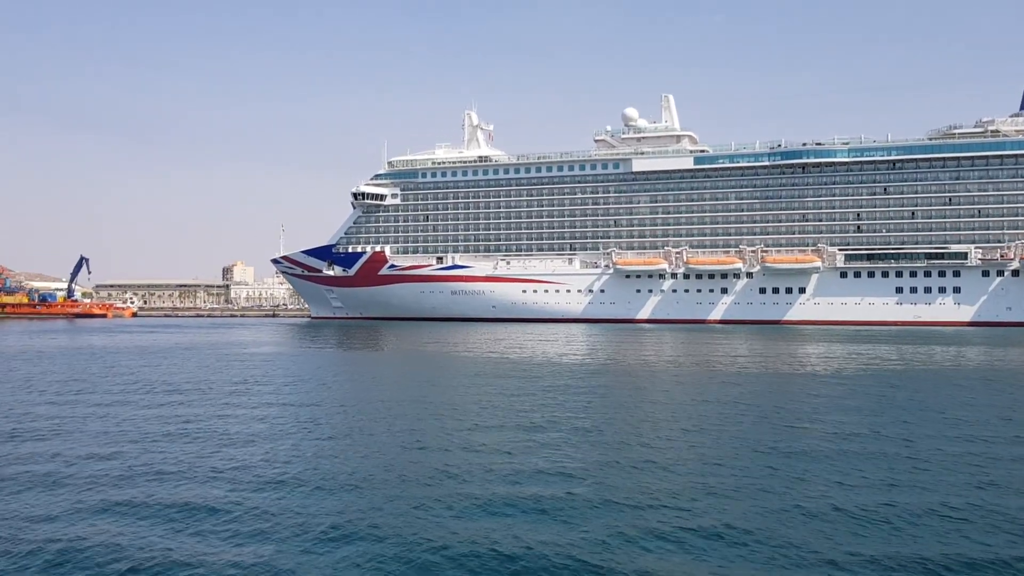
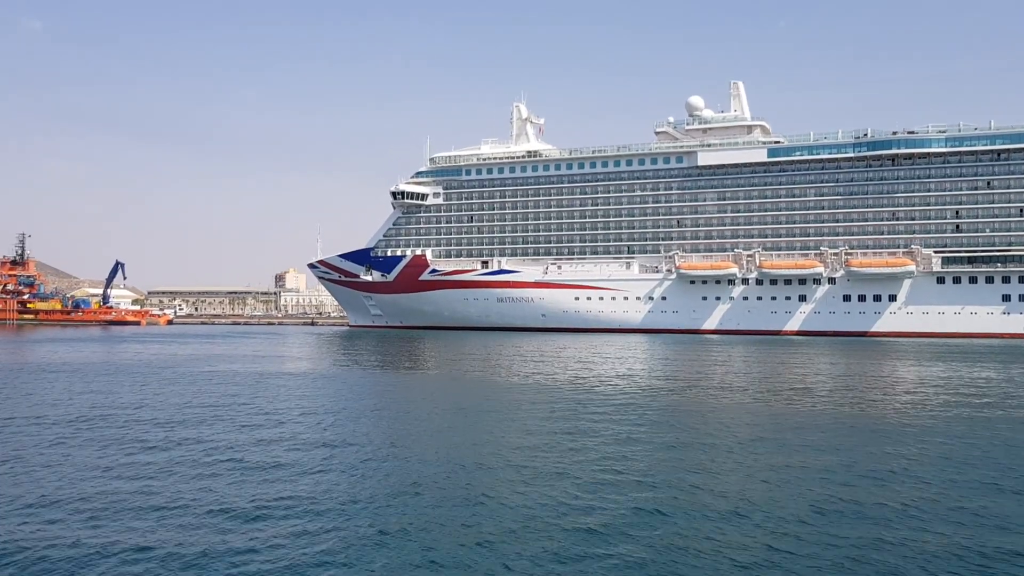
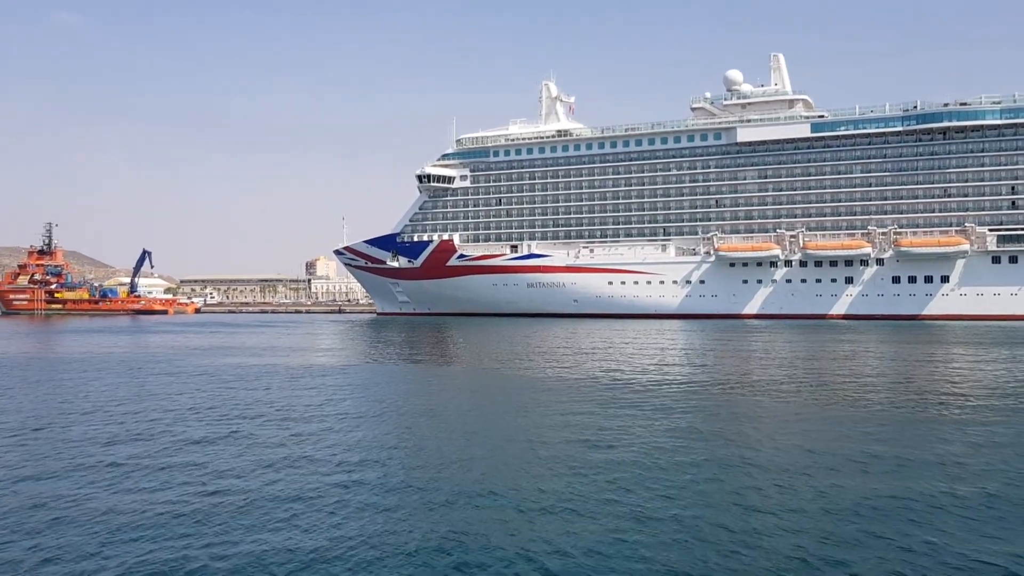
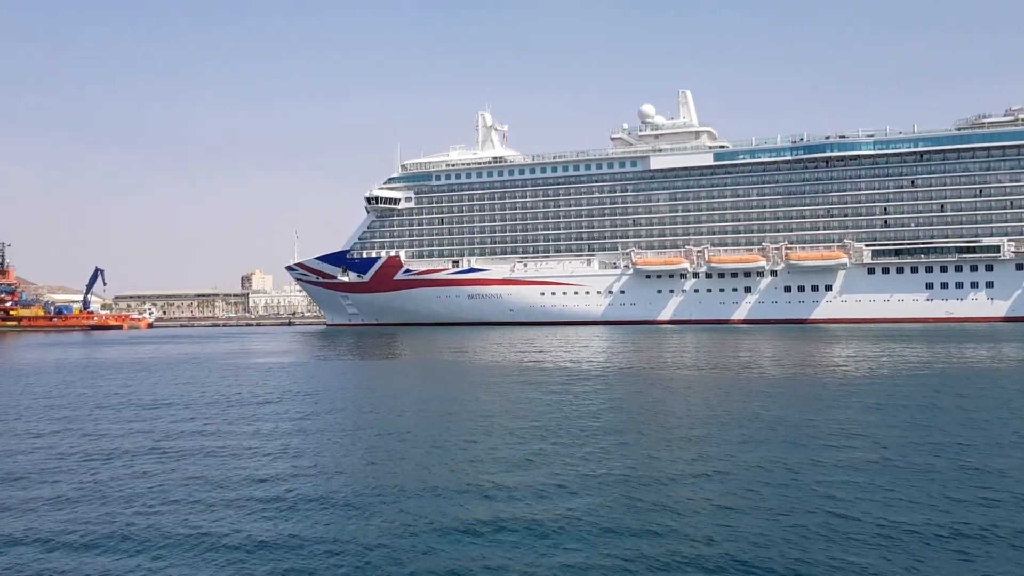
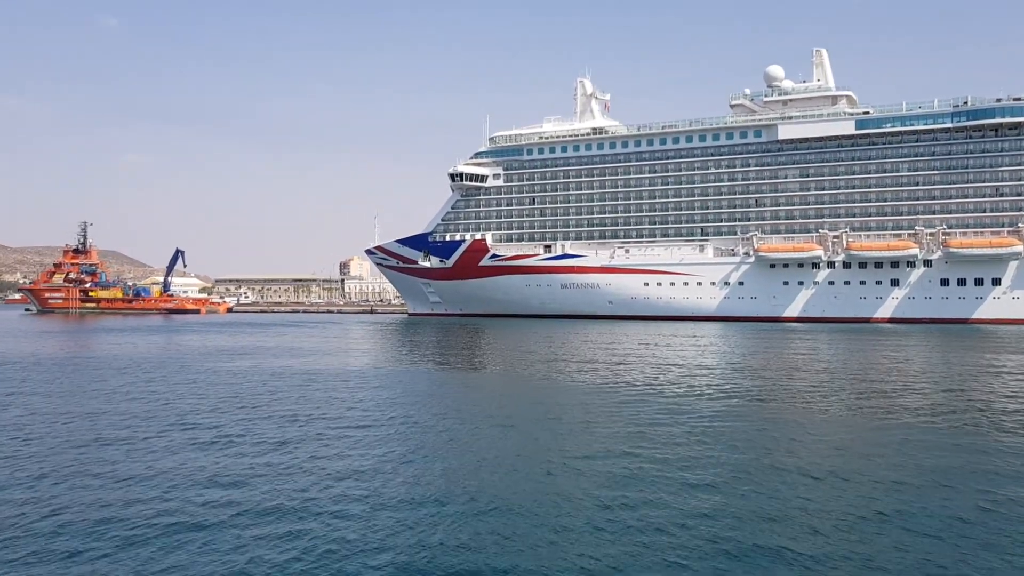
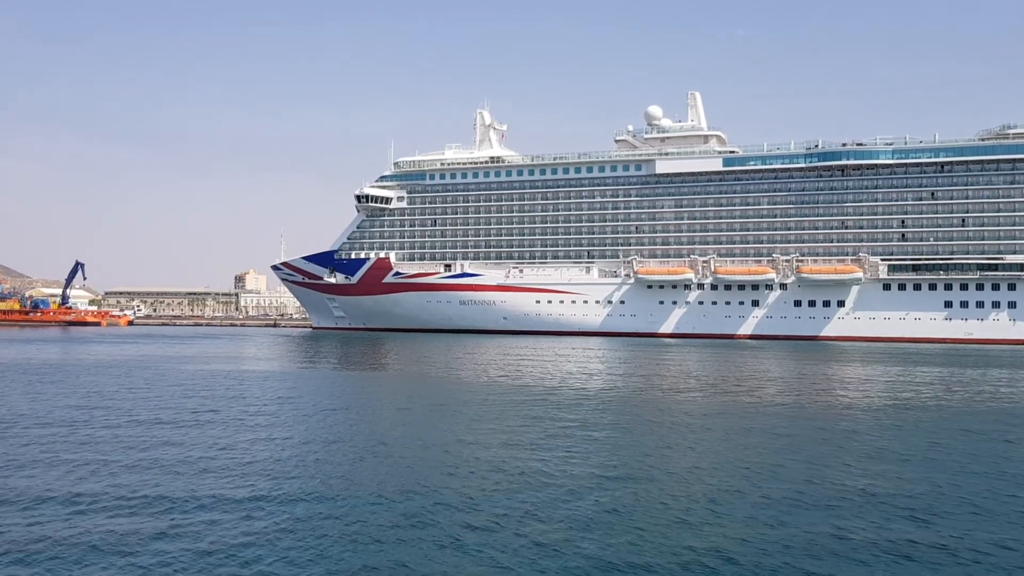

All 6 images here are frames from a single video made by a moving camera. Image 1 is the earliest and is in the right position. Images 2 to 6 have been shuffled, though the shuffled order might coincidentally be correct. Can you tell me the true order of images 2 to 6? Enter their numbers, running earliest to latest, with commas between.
4, 6, 2, 3, 5
